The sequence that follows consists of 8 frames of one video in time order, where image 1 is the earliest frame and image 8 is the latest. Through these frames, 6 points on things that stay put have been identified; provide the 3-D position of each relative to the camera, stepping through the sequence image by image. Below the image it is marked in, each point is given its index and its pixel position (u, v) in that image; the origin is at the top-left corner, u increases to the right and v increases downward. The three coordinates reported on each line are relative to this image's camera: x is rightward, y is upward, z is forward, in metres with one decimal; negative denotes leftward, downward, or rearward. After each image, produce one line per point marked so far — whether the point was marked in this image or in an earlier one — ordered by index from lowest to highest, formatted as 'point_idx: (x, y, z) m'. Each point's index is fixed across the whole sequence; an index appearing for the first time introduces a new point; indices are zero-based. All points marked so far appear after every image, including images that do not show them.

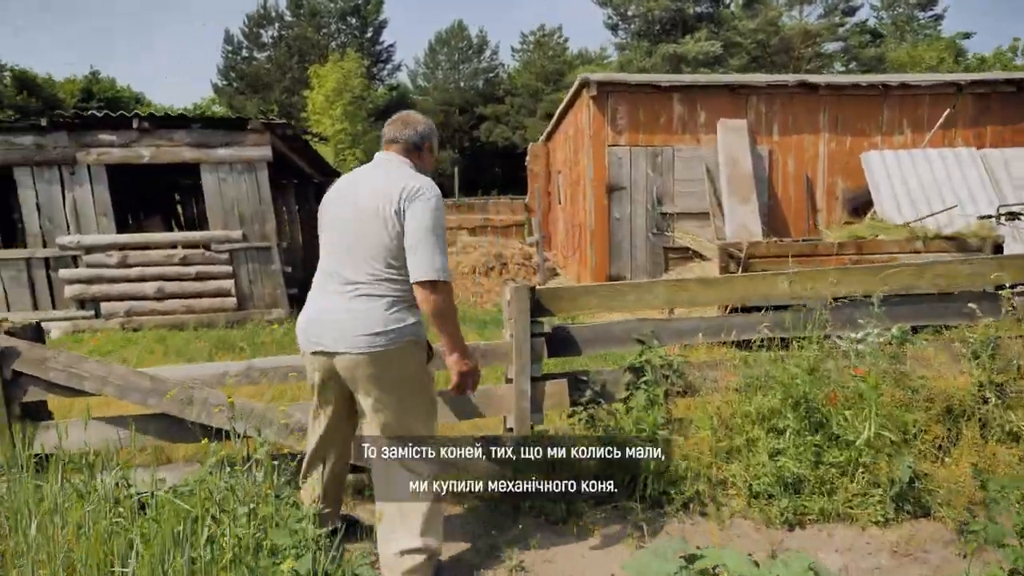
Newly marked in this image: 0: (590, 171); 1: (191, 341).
0: (+0.9, +1.3, +9.0) m
1: (-3.1, -0.5, +7.8) m
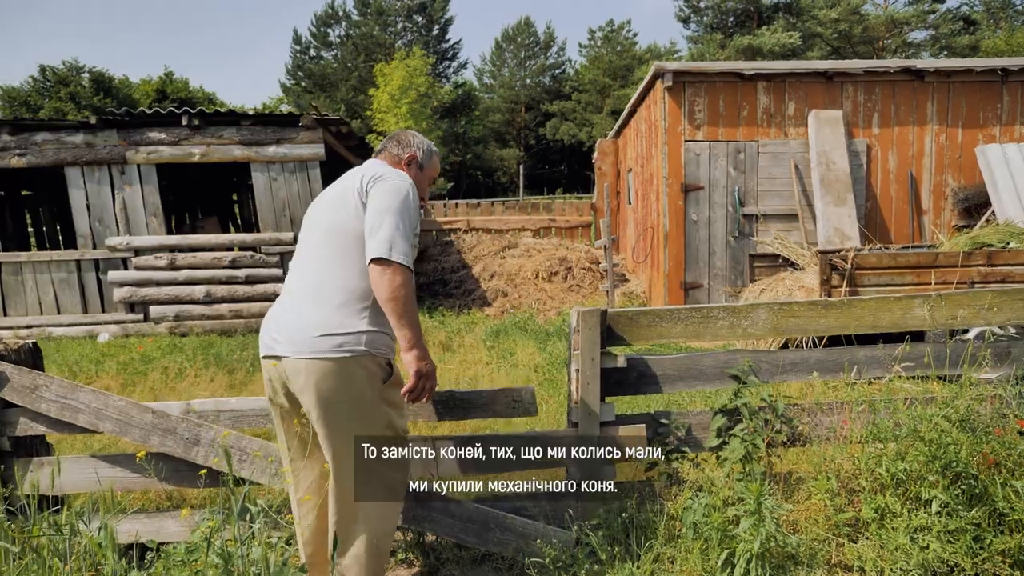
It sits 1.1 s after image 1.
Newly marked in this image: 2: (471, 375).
0: (+1.6, +1.2, +8.2) m
1: (-2.5, -0.5, +7.3) m
2: (-0.3, -0.6, +5.9) m
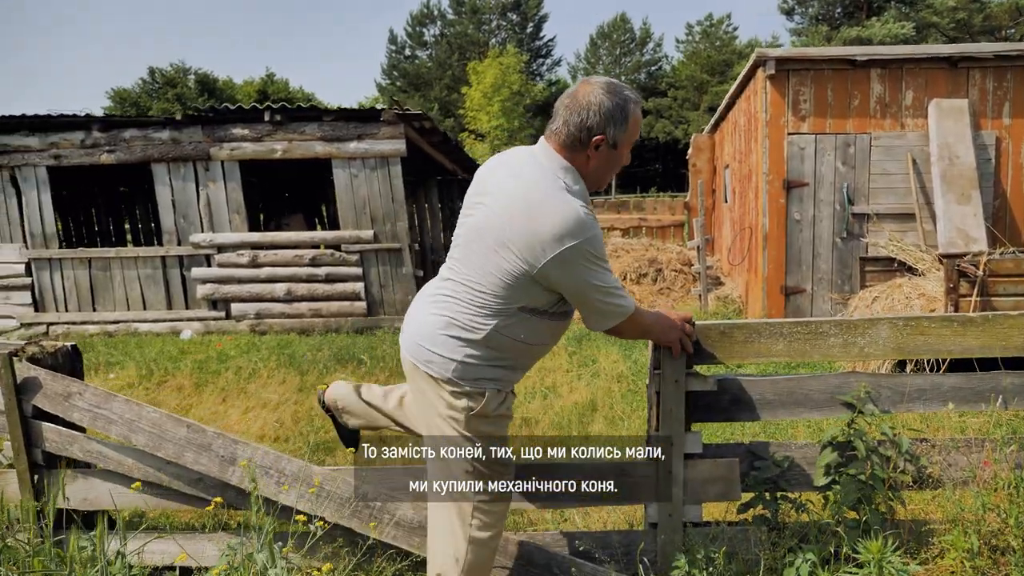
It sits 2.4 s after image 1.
0: (+2.4, +1.2, +7.6) m
1: (-1.8, -0.5, +7.2) m
2: (+0.3, -0.7, +5.5) m
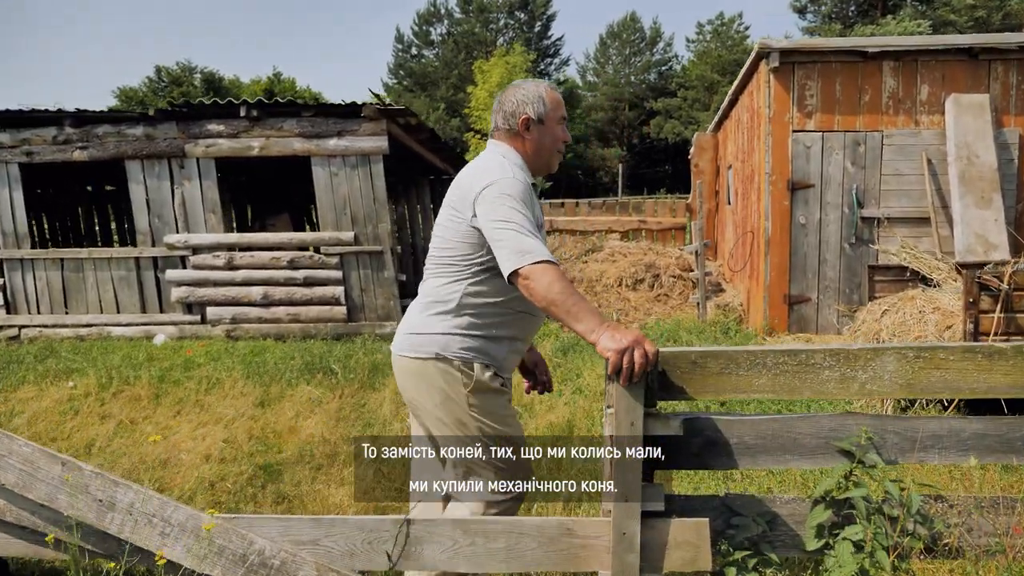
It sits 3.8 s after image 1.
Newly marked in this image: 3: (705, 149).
0: (+2.3, +1.1, +7.1) m
1: (-1.9, -0.6, +6.8) m
2: (+0.1, -0.7, +5.0) m
3: (+2.6, +1.9, +10.8) m
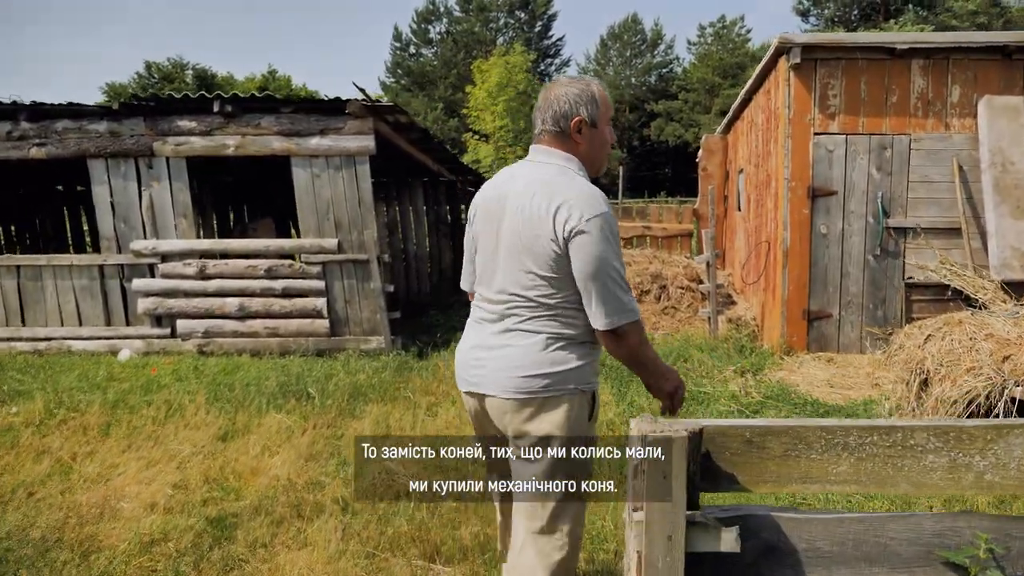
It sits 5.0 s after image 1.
0: (+2.3, +1.0, +6.6) m
1: (-2.0, -0.7, +6.2) m
2: (+0.1, -0.8, +4.5) m
3: (+2.6, +1.7, +10.2) m
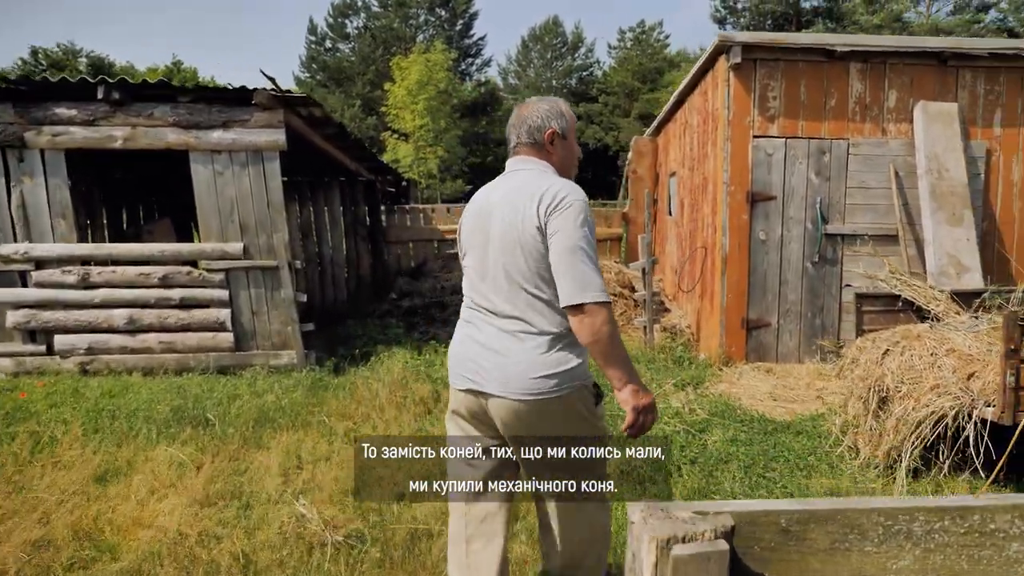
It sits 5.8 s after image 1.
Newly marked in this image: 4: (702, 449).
0: (+1.7, +0.9, +6.3) m
1: (-2.5, -0.7, +5.5) m
2: (-0.3, -0.9, +4.0) m
3: (+1.6, +1.7, +10.0) m
4: (+1.1, -0.9, +4.5) m
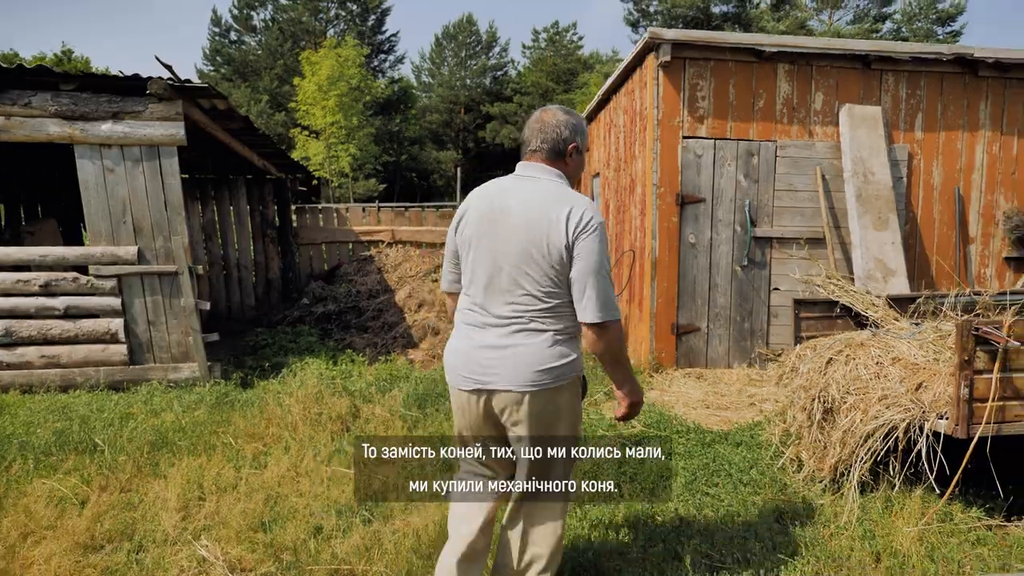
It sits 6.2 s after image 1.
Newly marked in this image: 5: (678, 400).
0: (+1.1, +0.9, +6.1) m
1: (-3.0, -0.8, +4.9) m
2: (-0.6, -0.9, +3.6) m
3: (+0.6, +1.6, +9.8) m
4: (+0.7, -1.0, +4.3) m
5: (+1.2, -0.8, +5.7) m
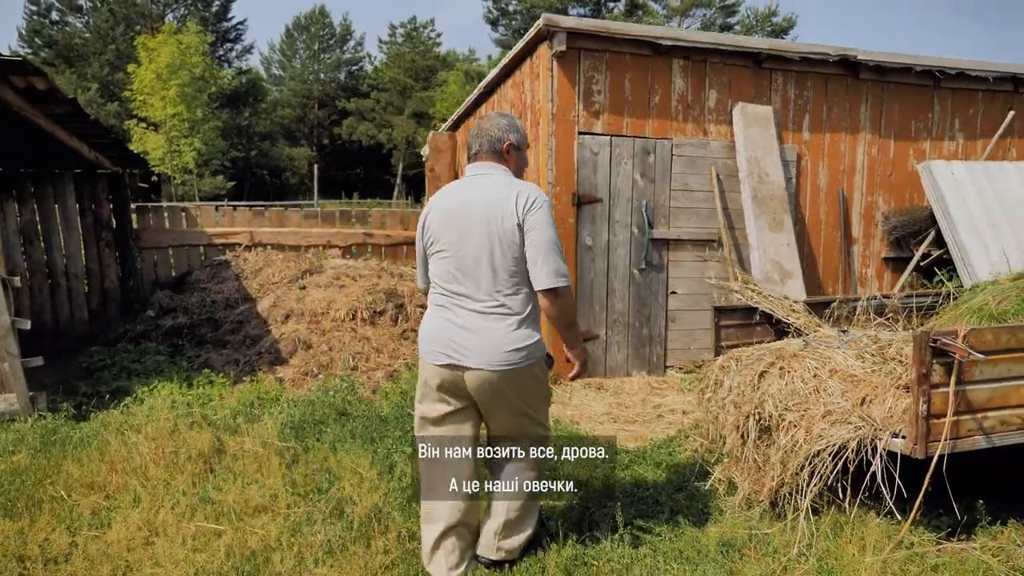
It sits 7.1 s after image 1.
0: (+0.3, +0.8, +5.7) m
1: (-3.5, -0.9, +3.8) m
2: (-0.9, -1.0, +2.9) m
3: (-0.8, +1.6, +9.2) m
4: (+0.2, -1.0, +3.9) m
5: (+0.5, -0.8, +5.3) m
